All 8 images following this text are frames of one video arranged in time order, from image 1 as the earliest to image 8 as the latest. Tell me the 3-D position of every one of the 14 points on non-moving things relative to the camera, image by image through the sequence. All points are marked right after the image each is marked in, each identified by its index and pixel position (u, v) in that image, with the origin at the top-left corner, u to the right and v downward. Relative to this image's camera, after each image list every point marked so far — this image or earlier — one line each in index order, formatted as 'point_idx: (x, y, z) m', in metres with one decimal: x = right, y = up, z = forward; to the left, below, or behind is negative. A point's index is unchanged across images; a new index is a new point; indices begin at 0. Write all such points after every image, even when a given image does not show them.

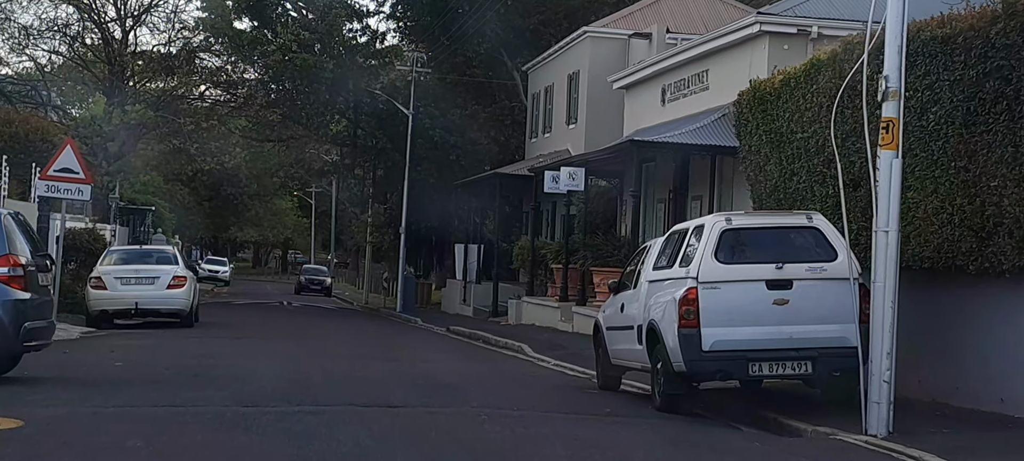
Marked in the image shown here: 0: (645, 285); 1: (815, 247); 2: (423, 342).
0: (+1.1, -0.4, +10.7) m
1: (+2.2, -0.1, +9.9) m
2: (-1.3, -1.7, +19.8) m
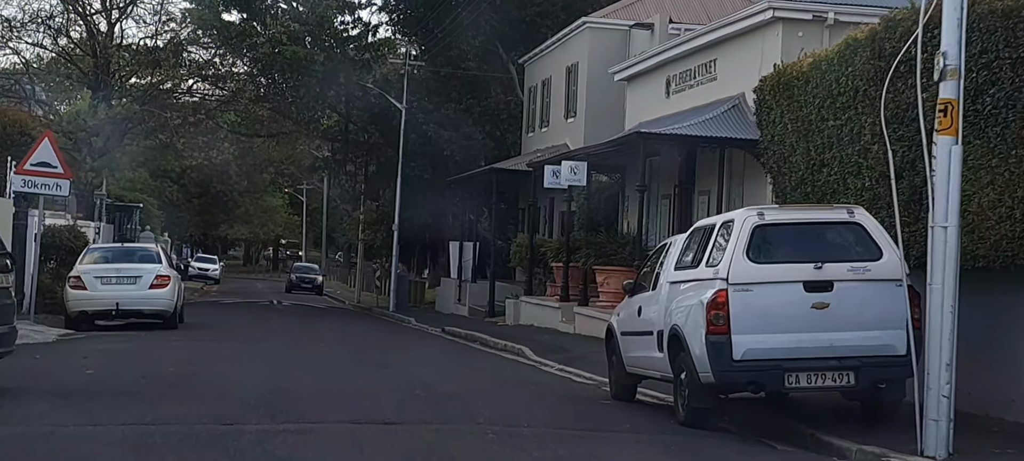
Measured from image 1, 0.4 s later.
0: (+1.1, -0.4, +9.8) m
1: (+2.3, -0.1, +8.9) m
2: (-1.3, -1.7, +18.9) m
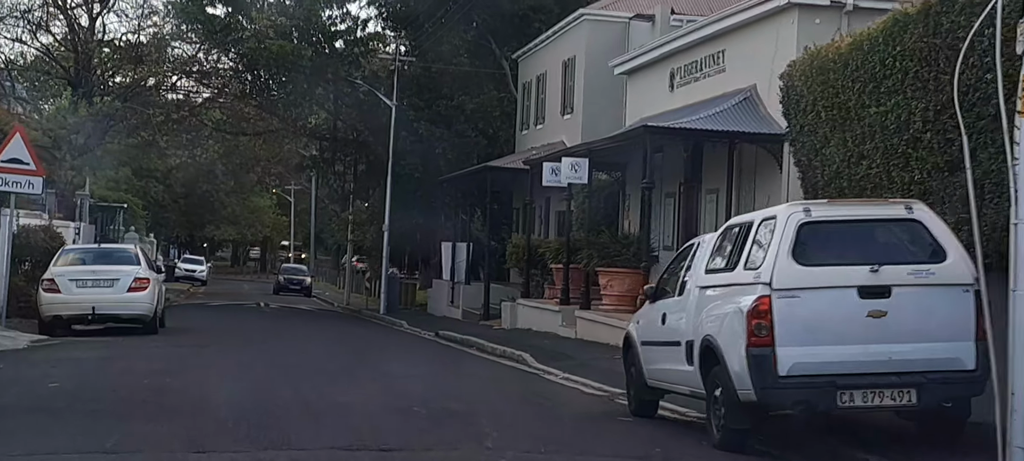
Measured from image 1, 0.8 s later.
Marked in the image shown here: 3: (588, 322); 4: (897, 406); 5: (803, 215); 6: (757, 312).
0: (+1.2, -0.4, +8.7) m
1: (+2.4, -0.1, +7.9) m
2: (-1.3, -1.6, +17.8) m
3: (+1.1, -1.4, +19.9) m
4: (+2.2, -1.0, +7.7) m
5: (+1.7, +0.1, +7.9) m
6: (+1.4, -0.5, +7.7) m
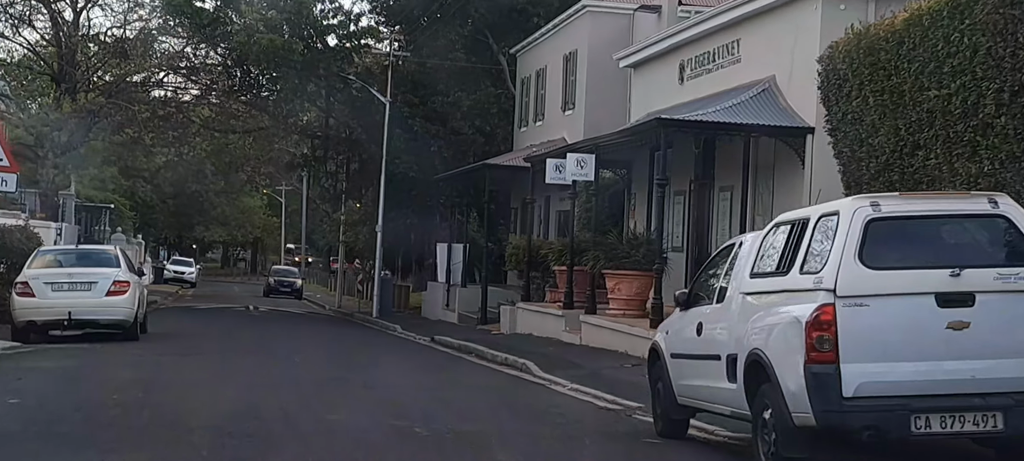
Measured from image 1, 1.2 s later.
0: (+1.3, -0.4, +7.6) m
1: (+2.5, -0.1, +6.8) m
2: (-1.3, -1.6, +16.7) m
3: (+1.2, -1.4, +18.8) m
4: (+2.3, -1.0, +6.6) m
5: (+1.8, +0.1, +6.8) m
6: (+1.5, -0.5, +6.6) m
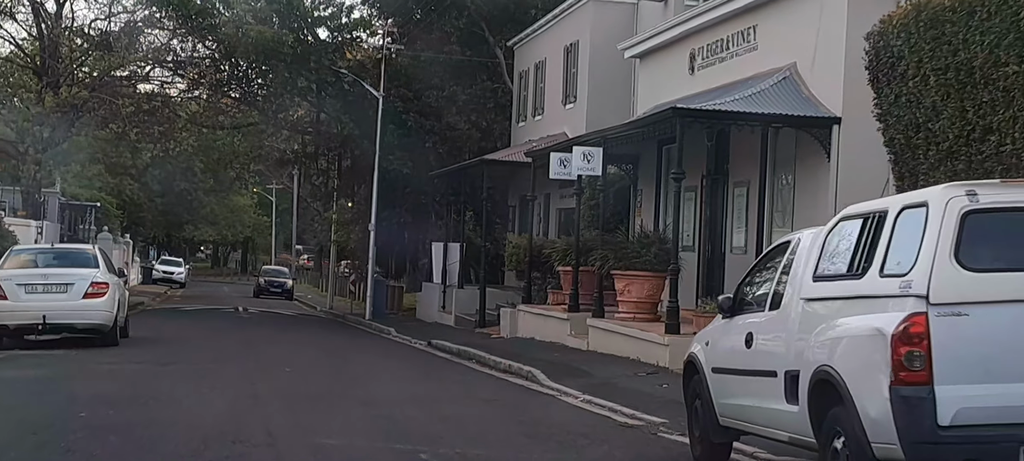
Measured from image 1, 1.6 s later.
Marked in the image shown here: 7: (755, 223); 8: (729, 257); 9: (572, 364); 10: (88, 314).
0: (+1.4, -0.4, +6.5) m
1: (+2.6, 0.0, +5.7) m
2: (-1.2, -1.6, +15.5) m
3: (+1.2, -1.3, +17.7) m
4: (+2.5, -1.0, +5.5) m
5: (+1.9, +0.1, +5.7) m
6: (+1.6, -0.4, +5.5) m
7: (+3.2, +0.1, +17.5) m
8: (+3.0, -0.4, +18.3) m
9: (+0.7, -1.6, +16.0) m
10: (-5.6, -1.1, +17.5) m
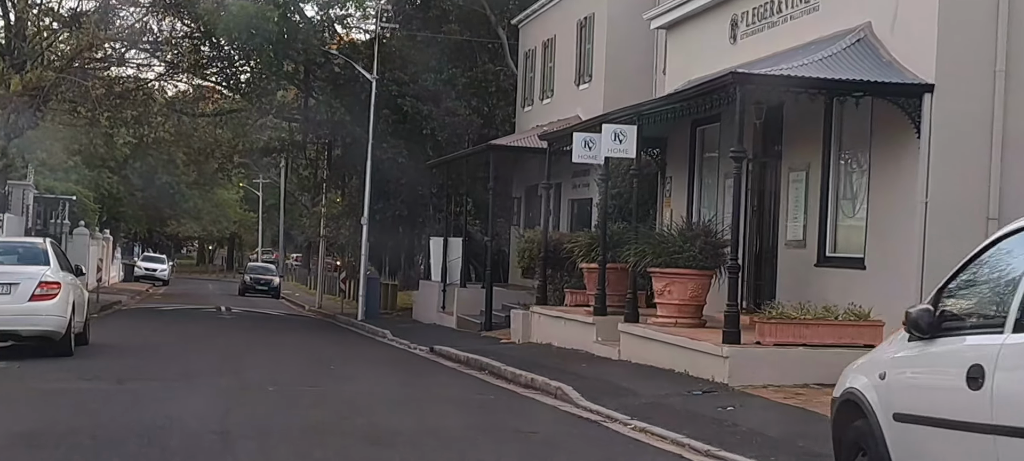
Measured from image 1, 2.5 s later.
0: (+1.8, -0.3, +4.0) m
1: (+2.9, 0.0, +3.2) m
2: (-1.0, -1.5, +13.0) m
3: (+1.4, -1.2, +15.2) m
4: (+2.8, -0.9, +3.0) m
5: (+2.3, +0.2, +3.2) m
6: (+2.0, -0.4, +3.0) m
7: (+3.4, +0.2, +15.0) m
8: (+3.2, -0.2, +15.8) m
9: (+1.0, -1.5, +13.5) m
10: (-5.4, -1.0, +15.0) m
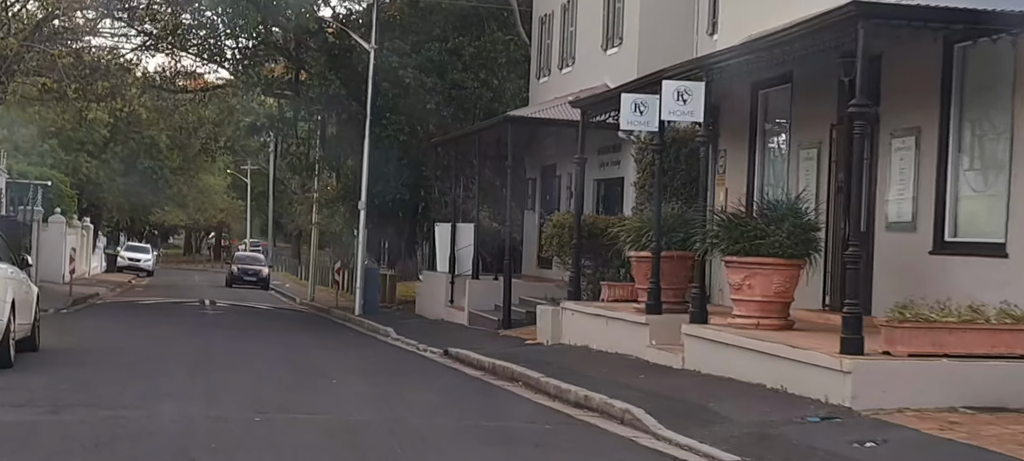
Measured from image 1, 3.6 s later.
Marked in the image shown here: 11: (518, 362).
0: (+2.2, -0.2, +1.2) m
1: (+3.4, +0.1, +0.3) m
2: (-0.5, -1.4, +10.2) m
3: (+1.8, -1.1, +12.3) m
4: (+3.3, -0.8, +0.2) m
5: (+2.8, +0.3, +0.4) m
6: (+2.5, -0.3, +0.1) m
7: (+3.8, +0.4, +12.2) m
8: (+3.6, -0.1, +13.0) m
9: (+1.4, -1.3, +10.7) m
10: (-5.0, -0.8, +12.1) m
11: (+0.1, -1.5, +15.0) m
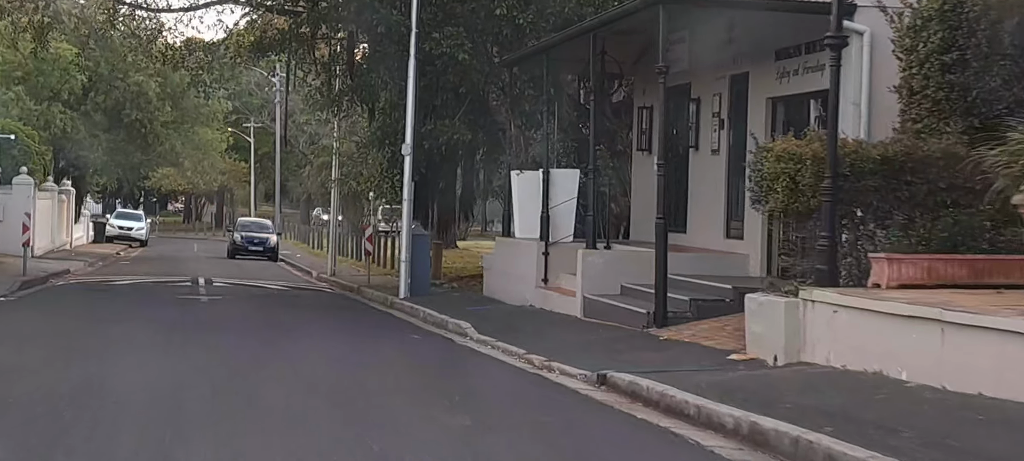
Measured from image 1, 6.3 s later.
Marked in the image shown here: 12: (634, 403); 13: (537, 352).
0: (+3.7, -0.1, -6.3) m
1: (+4.9, +0.2, -7.1) m
2: (+1.0, -1.1, +2.7) m
3: (+3.4, -0.7, +4.9) m
4: (+4.8, -0.8, -7.2) m
5: (+4.2, +0.4, -7.1) m
6: (+3.9, -0.2, -7.3) m
7: (+5.3, +0.8, +4.7) m
8: (+5.1, +0.4, +5.5) m
9: (+2.9, -1.0, +3.2) m
10: (-3.4, -0.6, +4.6) m
11: (+1.6, -1.1, +7.5) m
12: (+0.8, -1.2, +9.1) m
13: (+0.2, -1.1, +12.5) m
